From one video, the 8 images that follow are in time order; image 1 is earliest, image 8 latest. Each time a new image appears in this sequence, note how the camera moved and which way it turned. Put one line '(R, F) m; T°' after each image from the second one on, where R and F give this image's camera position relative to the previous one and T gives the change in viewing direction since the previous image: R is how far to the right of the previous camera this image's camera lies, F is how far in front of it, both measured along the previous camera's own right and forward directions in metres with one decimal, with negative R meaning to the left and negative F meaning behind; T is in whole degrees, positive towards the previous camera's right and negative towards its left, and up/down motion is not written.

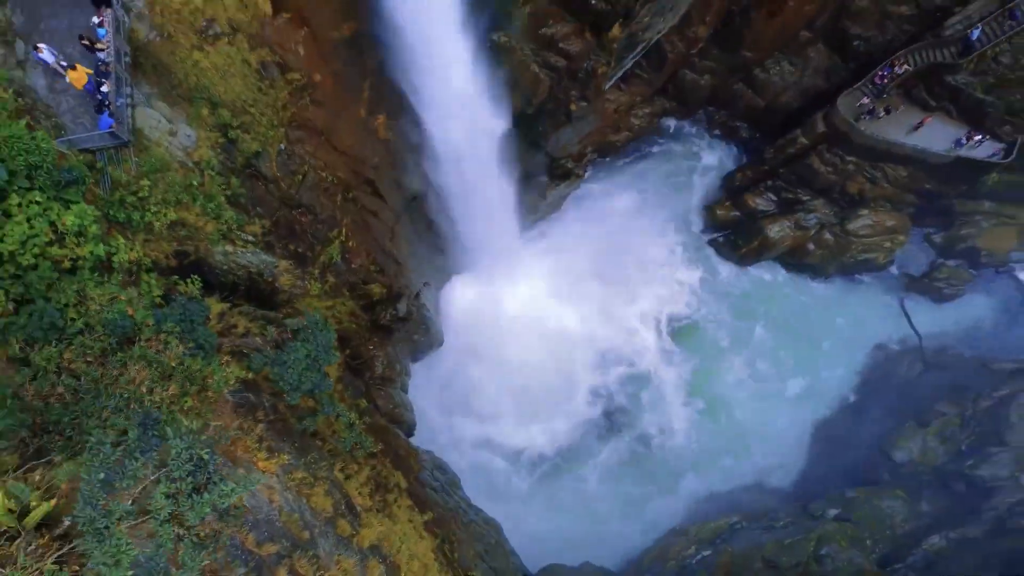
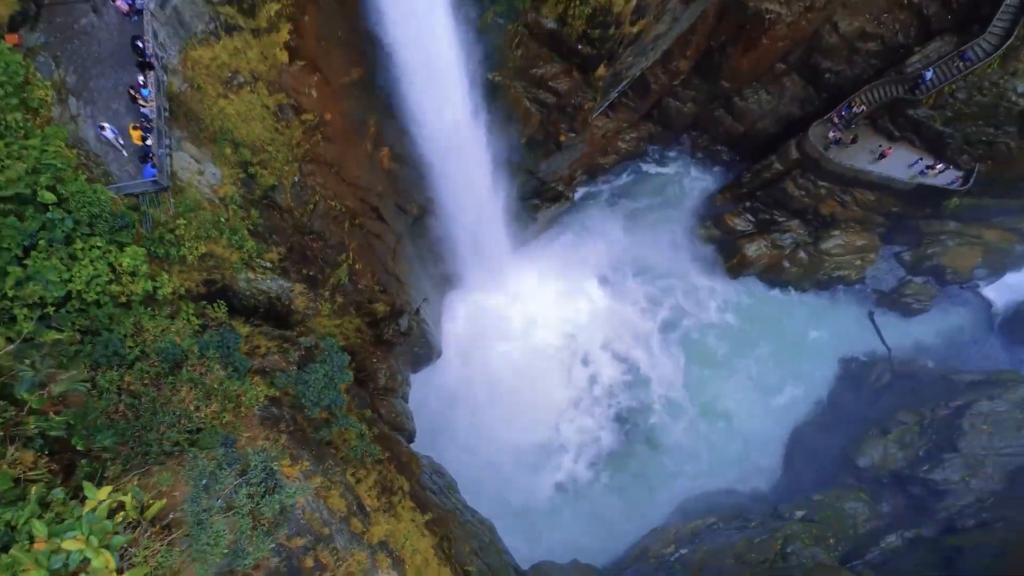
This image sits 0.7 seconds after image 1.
(+0.1, -1.2) m; 0°
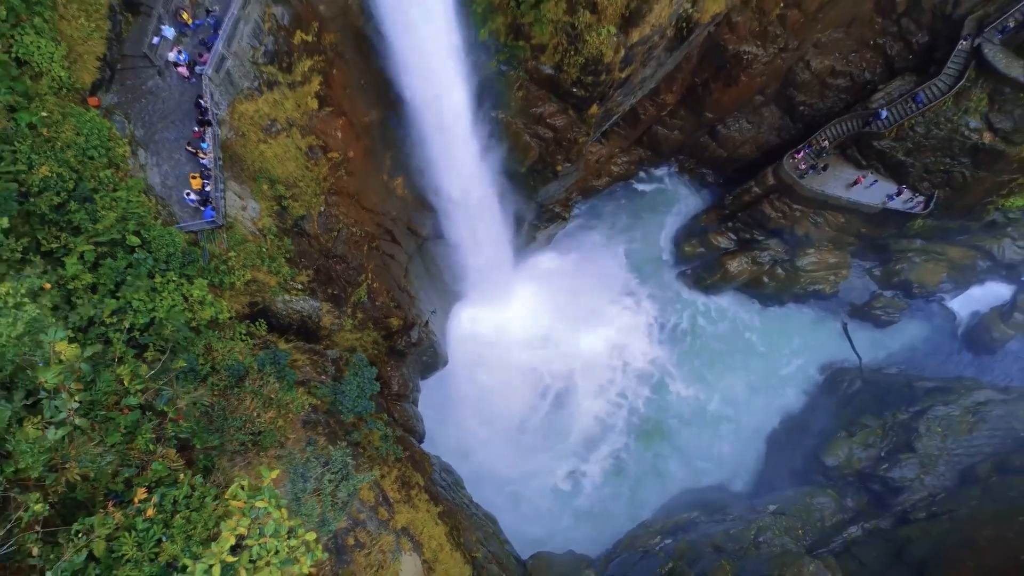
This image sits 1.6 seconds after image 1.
(-0.1, -1.7) m; 0°
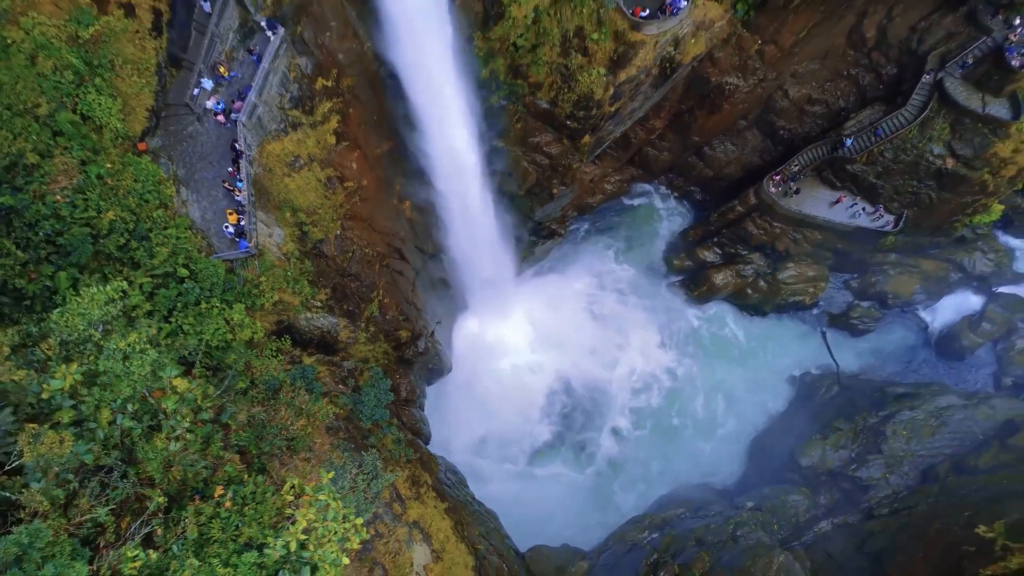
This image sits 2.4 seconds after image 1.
(0.0, -1.5) m; 0°
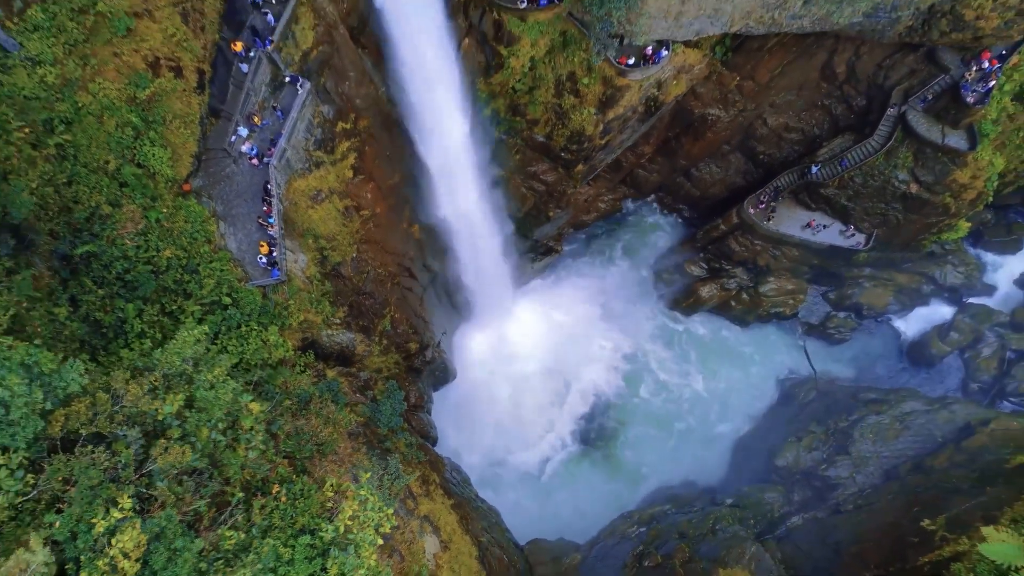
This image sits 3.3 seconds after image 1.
(+0.1, -1.8) m; 0°
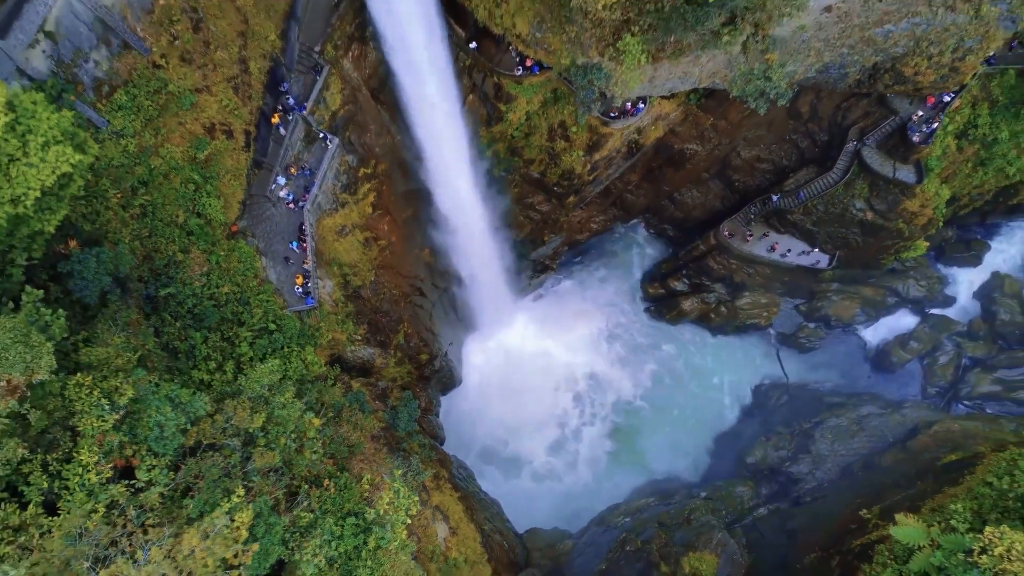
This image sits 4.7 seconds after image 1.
(+0.1, -2.6) m; 0°
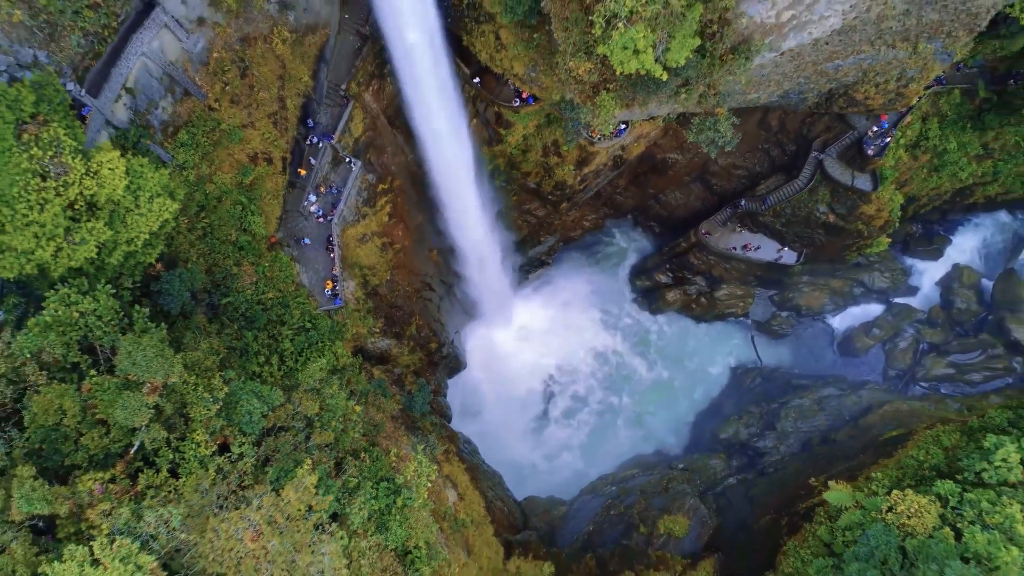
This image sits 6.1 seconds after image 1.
(+0.1, -2.9) m; 0°
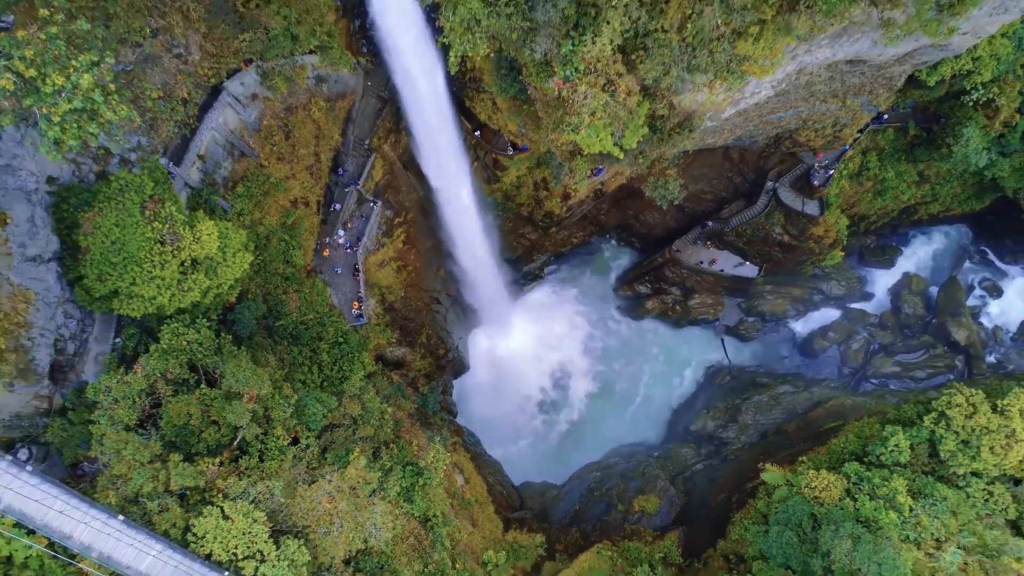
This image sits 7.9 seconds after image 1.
(+0.1, -4.0) m; 0°
